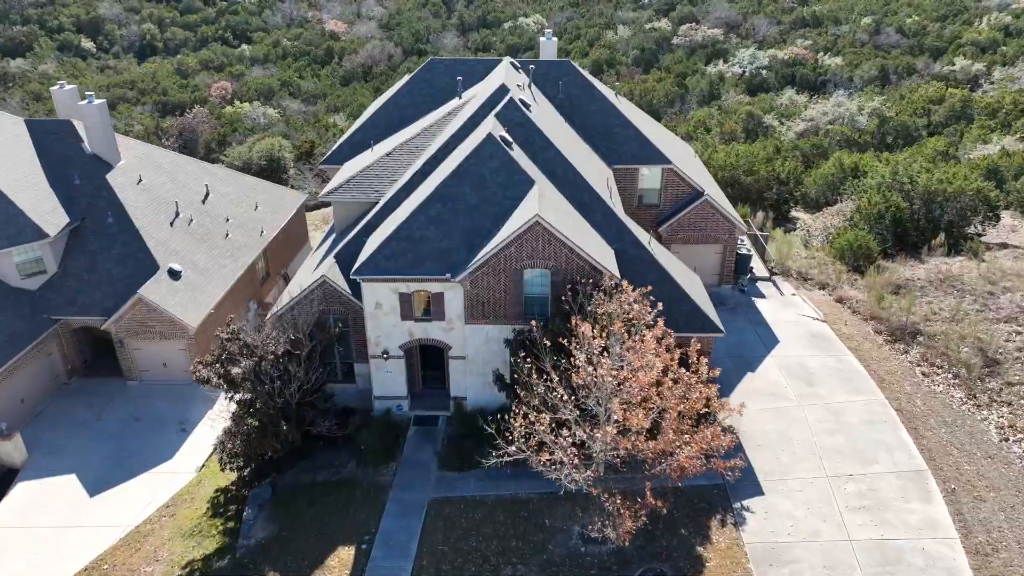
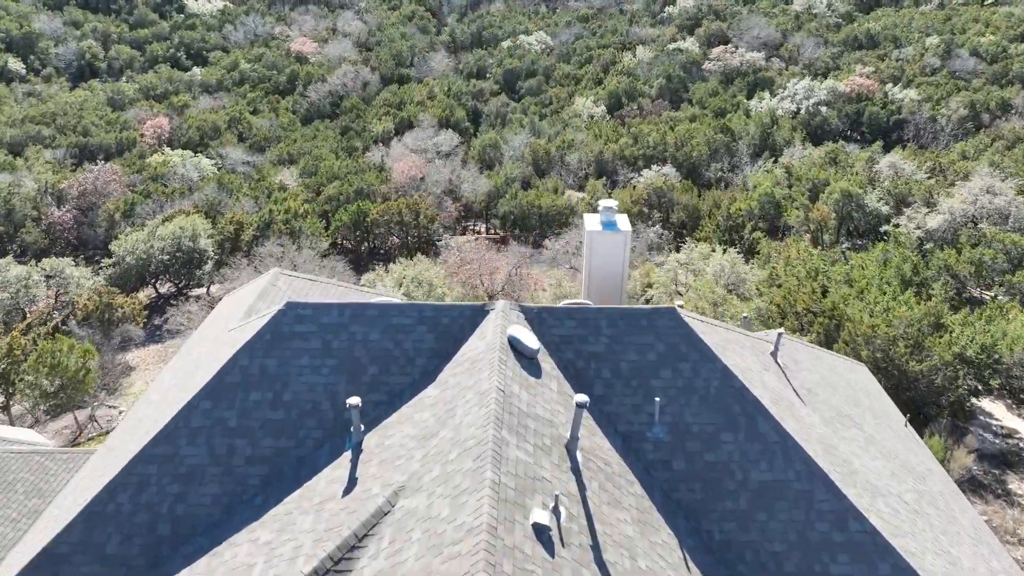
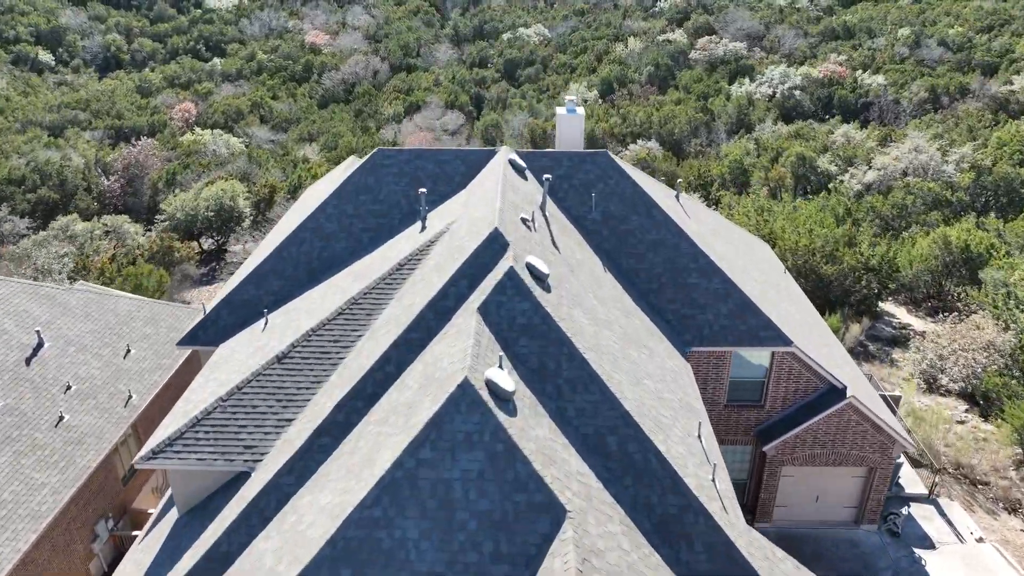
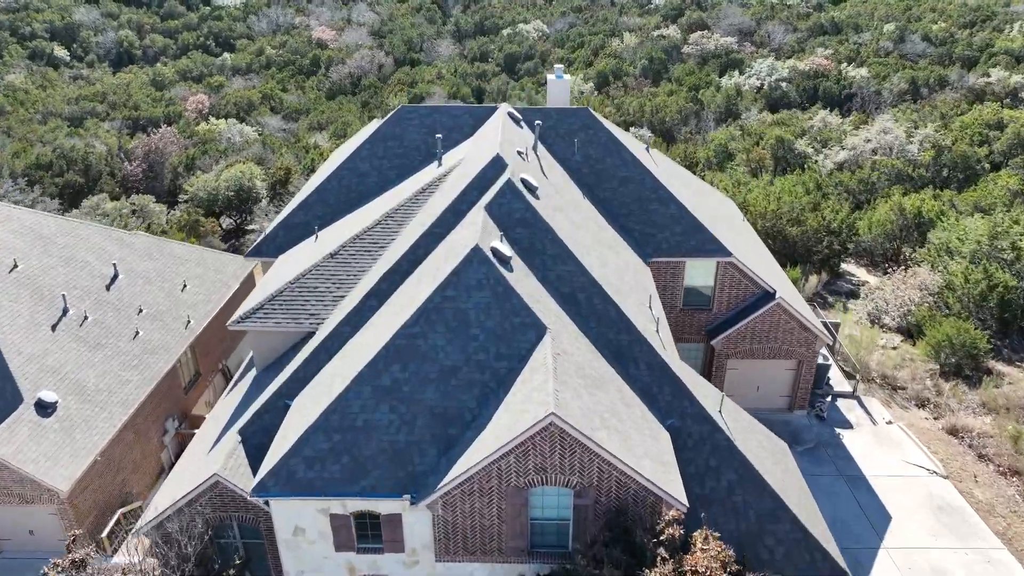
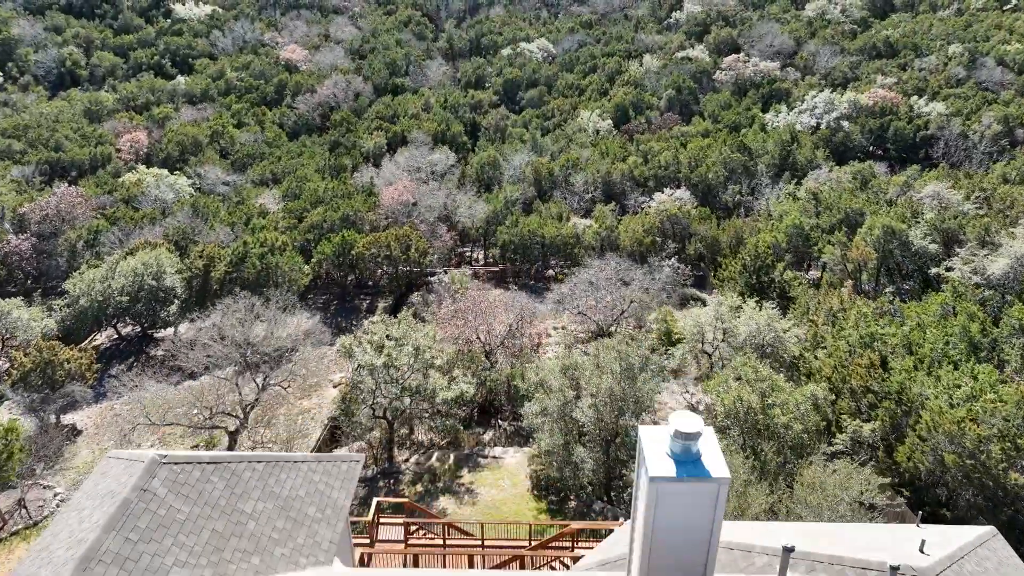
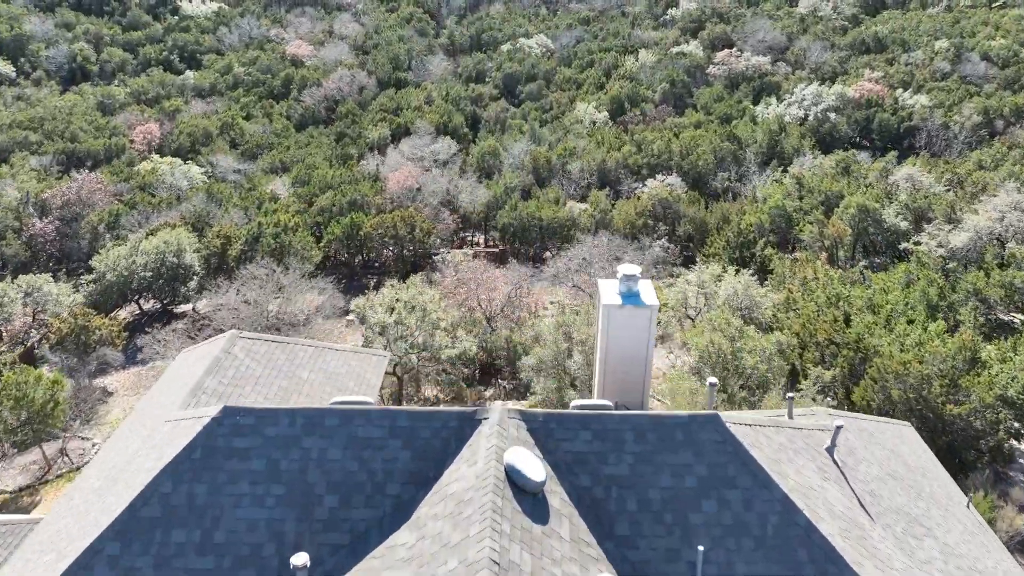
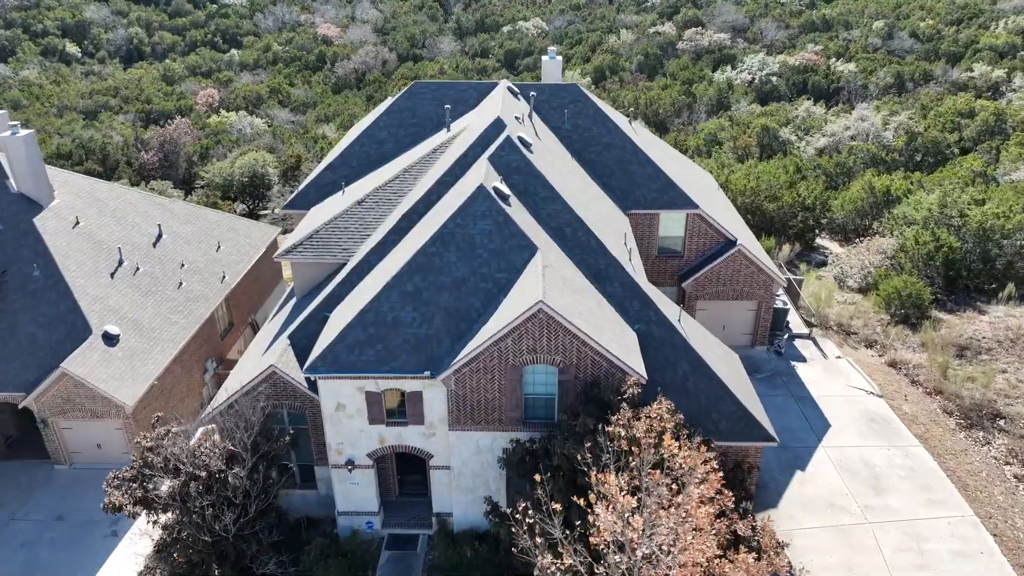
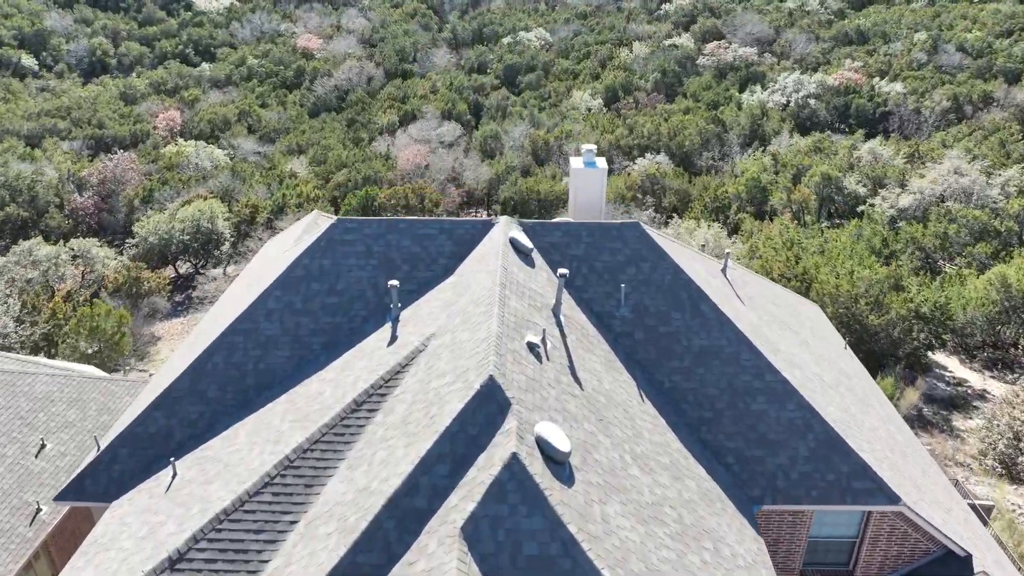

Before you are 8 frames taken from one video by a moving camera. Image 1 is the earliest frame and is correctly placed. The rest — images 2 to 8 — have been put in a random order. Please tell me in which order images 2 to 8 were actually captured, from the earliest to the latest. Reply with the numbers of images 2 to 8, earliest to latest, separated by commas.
7, 4, 3, 8, 2, 6, 5
